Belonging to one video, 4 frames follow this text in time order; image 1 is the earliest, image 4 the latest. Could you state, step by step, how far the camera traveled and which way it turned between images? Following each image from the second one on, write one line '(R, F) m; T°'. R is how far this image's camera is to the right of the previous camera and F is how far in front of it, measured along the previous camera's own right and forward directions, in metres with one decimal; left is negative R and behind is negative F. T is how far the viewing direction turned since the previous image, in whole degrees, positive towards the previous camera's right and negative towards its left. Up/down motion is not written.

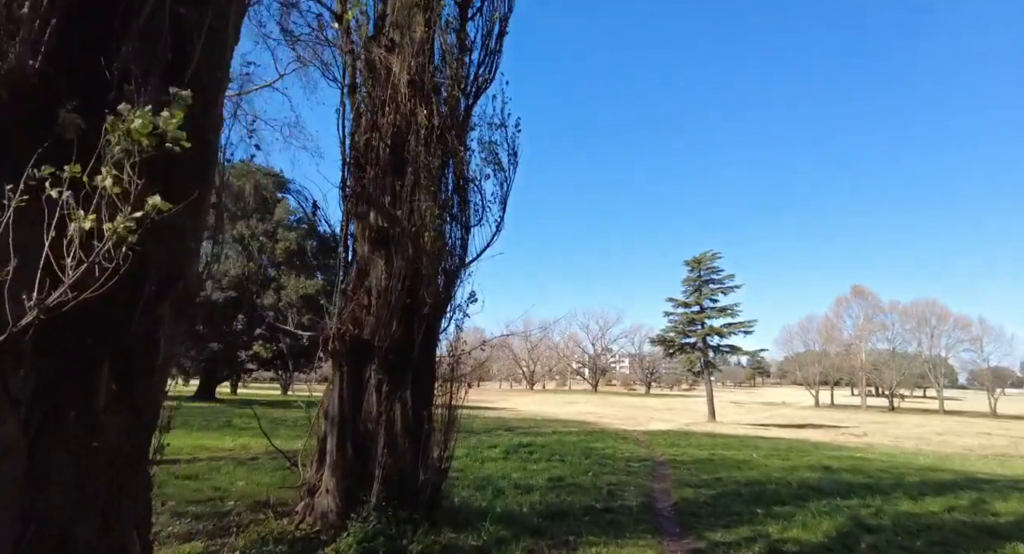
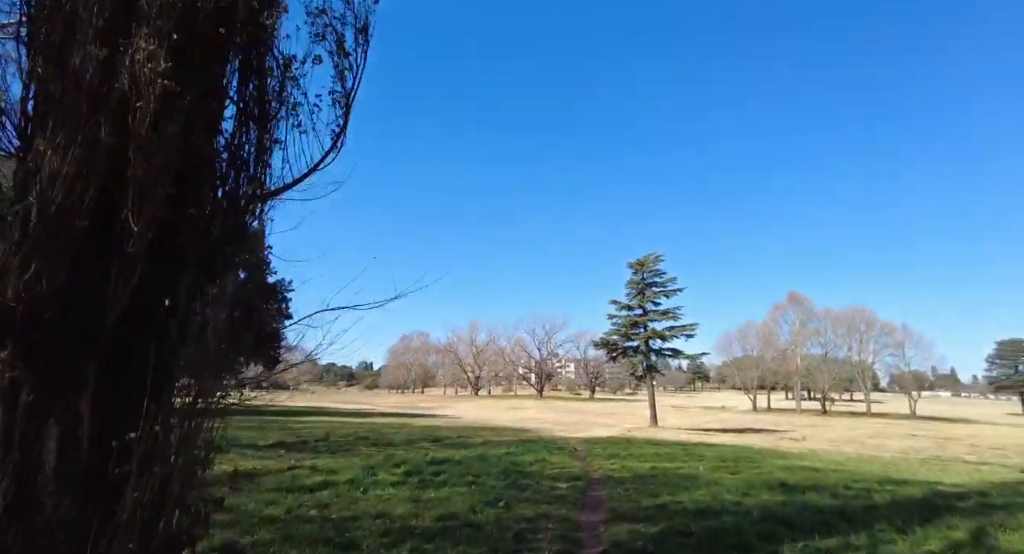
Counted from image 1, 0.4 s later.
(+0.6, +1.8) m; +5°
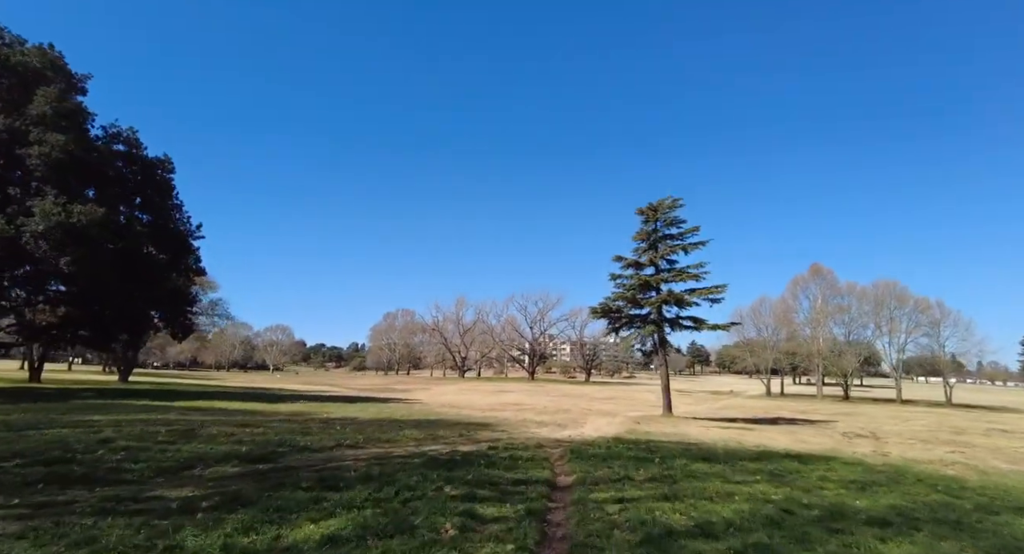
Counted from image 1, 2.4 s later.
(+1.3, +9.7) m; 0°
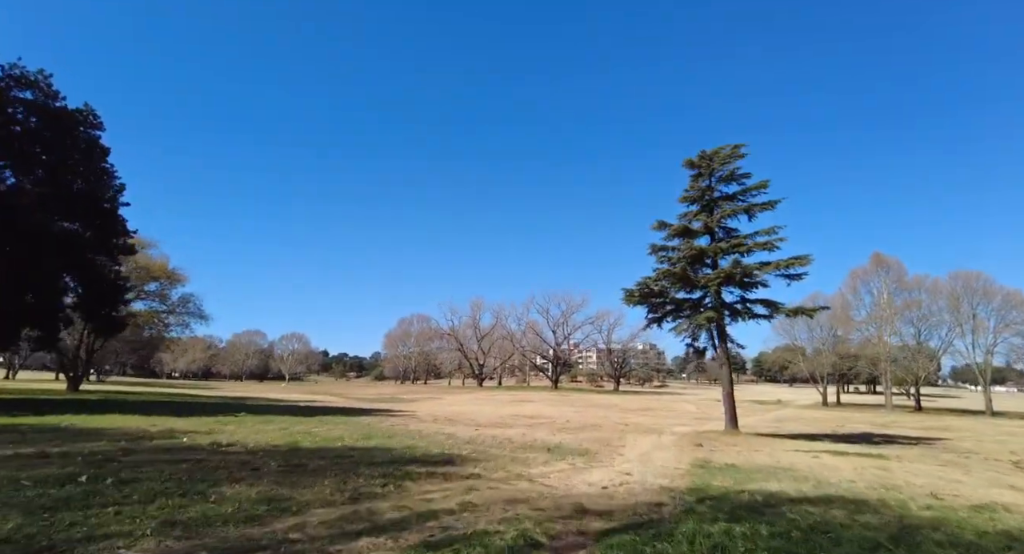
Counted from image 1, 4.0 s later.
(+0.8, +8.3) m; -3°
